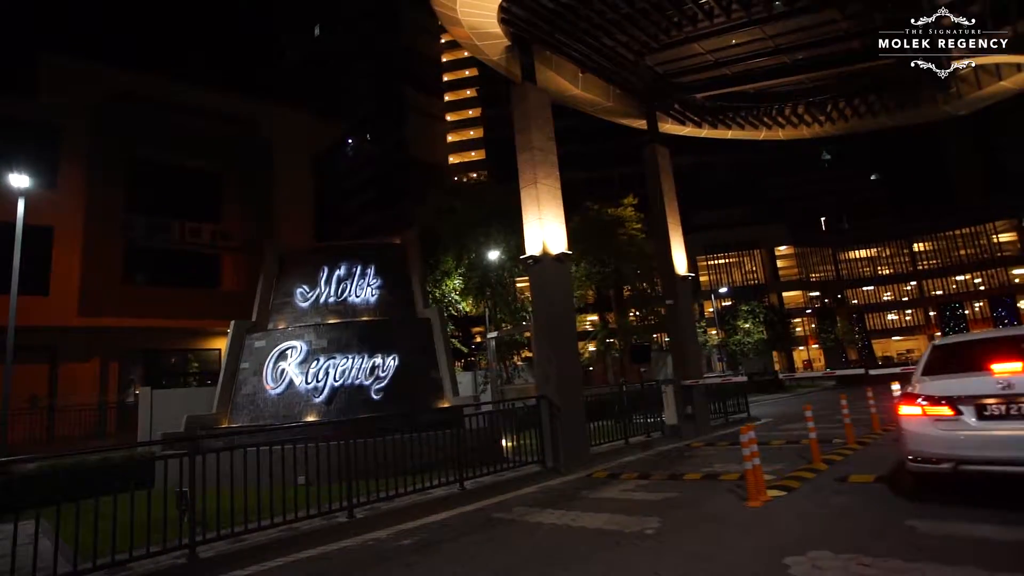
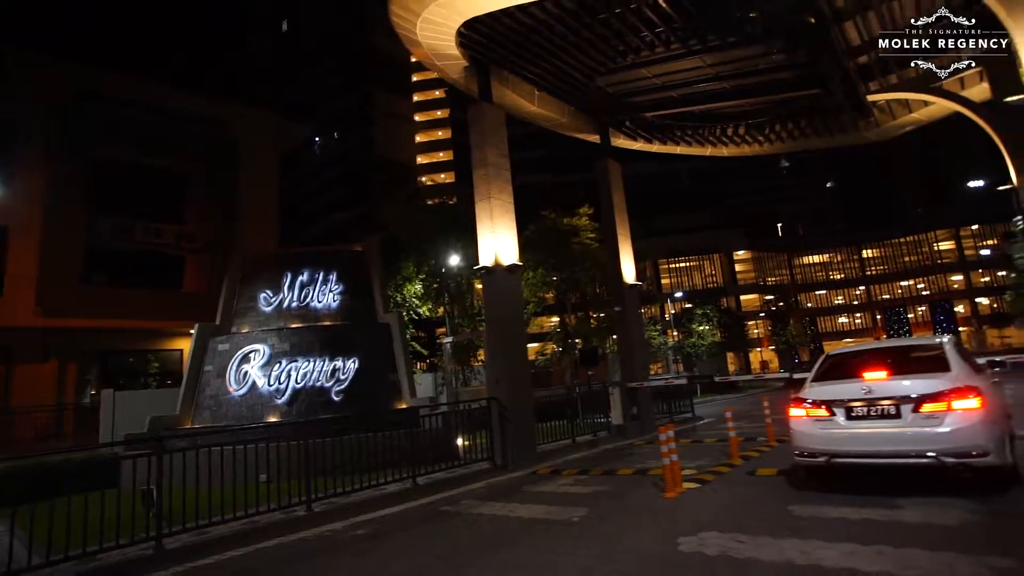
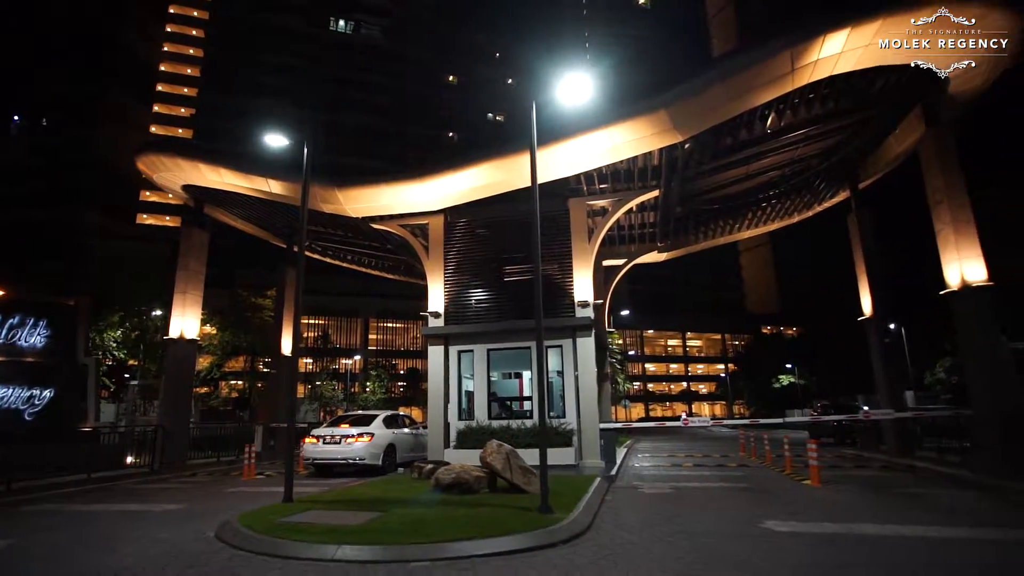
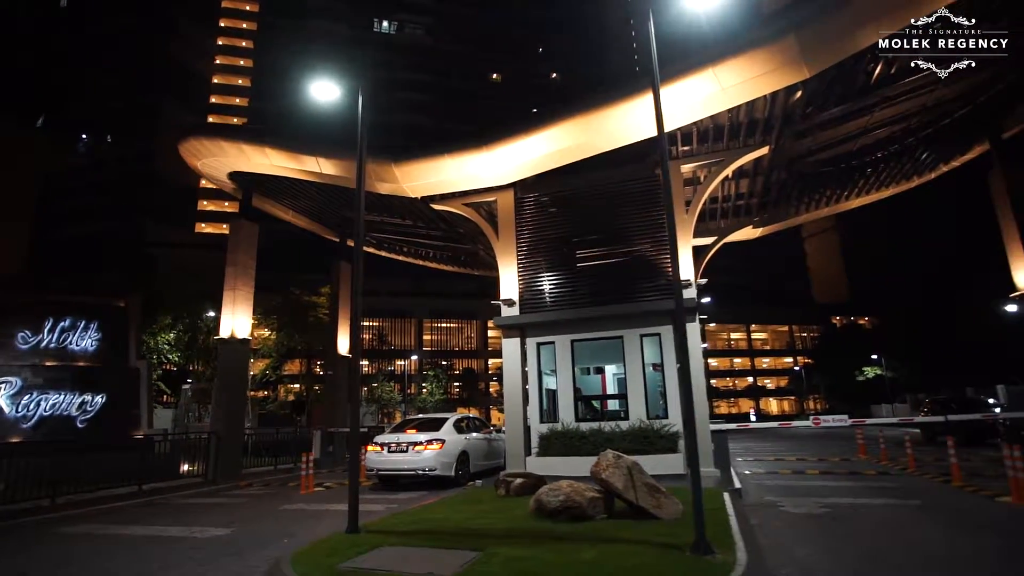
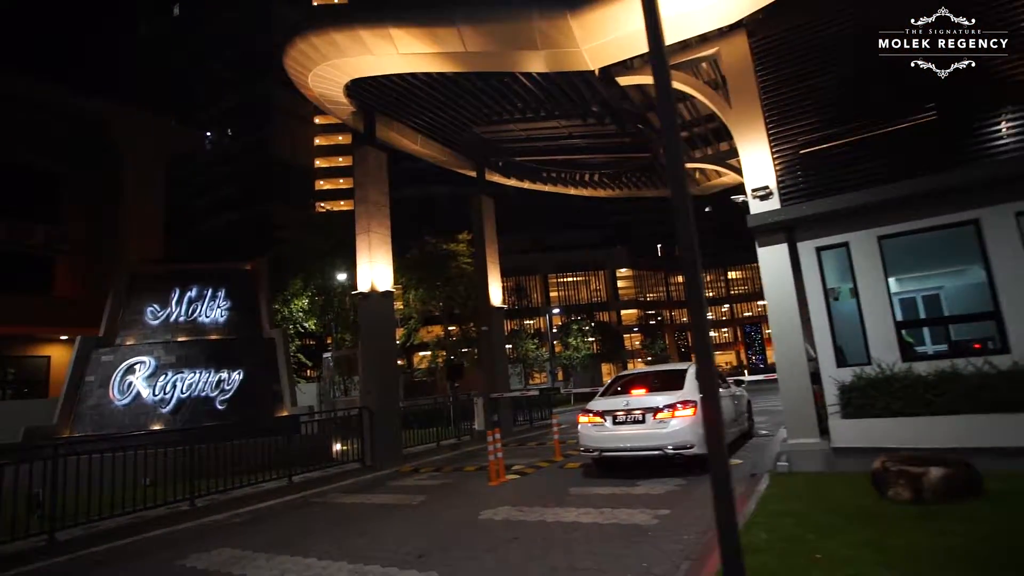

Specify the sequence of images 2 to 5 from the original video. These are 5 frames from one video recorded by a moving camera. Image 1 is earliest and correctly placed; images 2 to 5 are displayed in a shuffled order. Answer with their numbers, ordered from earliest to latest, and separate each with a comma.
2, 5, 4, 3
